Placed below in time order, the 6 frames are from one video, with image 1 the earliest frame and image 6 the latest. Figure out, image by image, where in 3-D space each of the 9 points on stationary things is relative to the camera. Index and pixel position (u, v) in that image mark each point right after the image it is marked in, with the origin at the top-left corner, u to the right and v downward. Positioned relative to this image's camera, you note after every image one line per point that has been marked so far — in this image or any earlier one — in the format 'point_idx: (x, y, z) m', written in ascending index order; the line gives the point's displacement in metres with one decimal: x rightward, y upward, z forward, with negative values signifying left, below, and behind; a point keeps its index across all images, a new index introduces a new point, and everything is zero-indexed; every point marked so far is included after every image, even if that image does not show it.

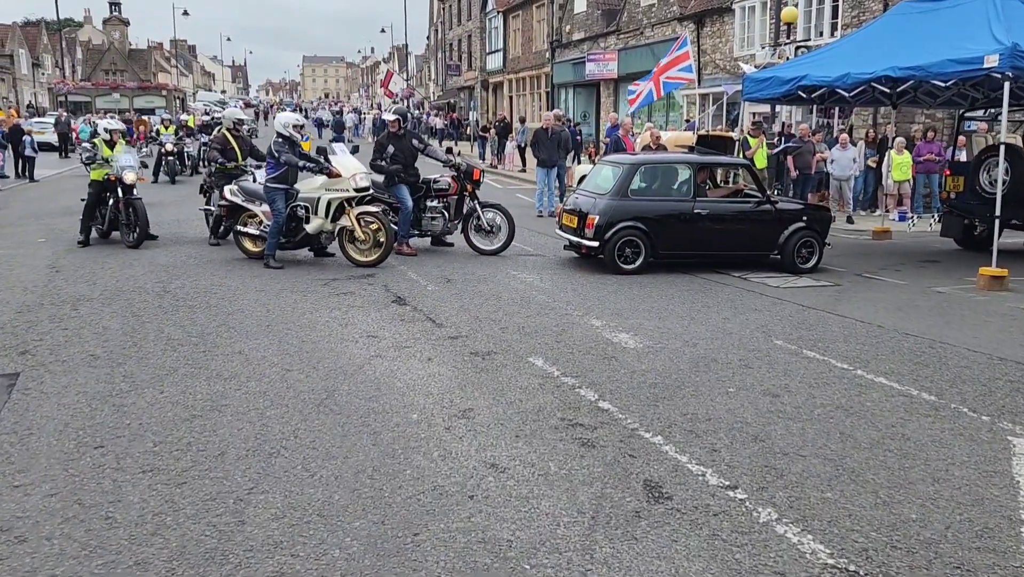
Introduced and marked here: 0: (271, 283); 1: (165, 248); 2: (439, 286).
0: (-2.7, 0.0, +9.4) m
1: (-5.2, +0.6, +12.7) m
2: (-0.8, 0.0, +9.4) m
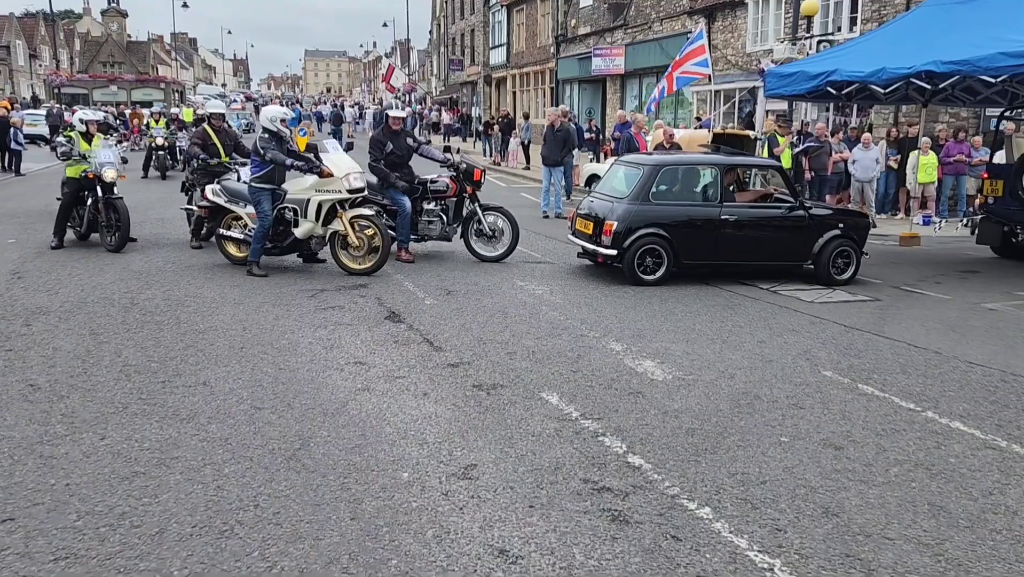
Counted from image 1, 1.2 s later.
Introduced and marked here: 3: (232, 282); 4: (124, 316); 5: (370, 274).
0: (-2.6, -0.1, +8.5) m
1: (-5.2, +0.5, +11.7) m
2: (-0.8, -0.1, +8.5) m
3: (-3.0, 0.0, +9.0) m
4: (-3.5, -0.2, +7.7) m
5: (-1.1, +0.1, +9.4) m
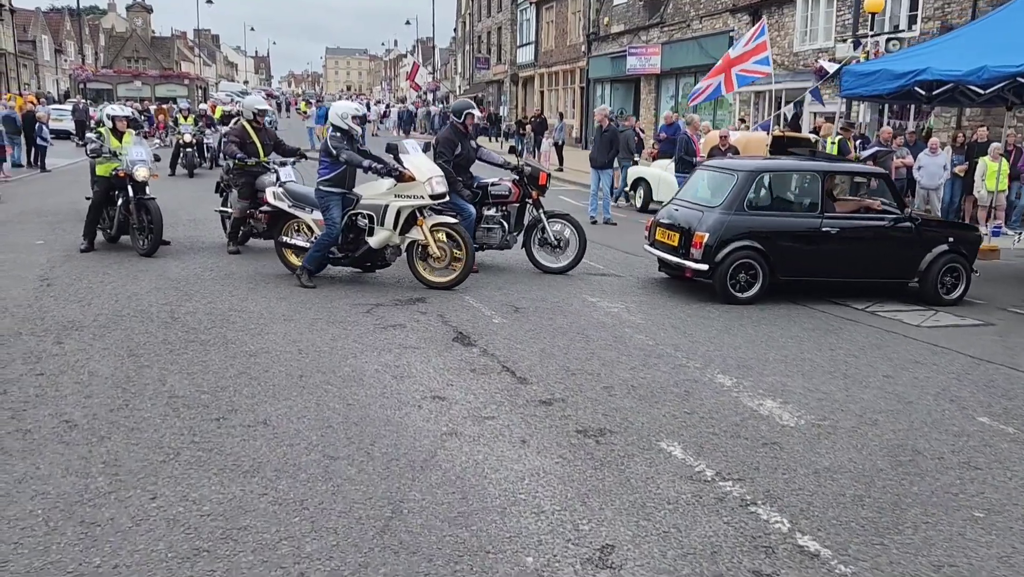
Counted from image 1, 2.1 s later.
0: (-1.9, -0.2, +7.8) m
1: (-4.4, +0.4, +11.0) m
2: (-0.1, -0.3, +7.7) m
3: (-2.3, -0.1, +8.3) m
4: (-2.9, -0.4, +6.9) m
5: (-0.4, 0.0, +8.6) m
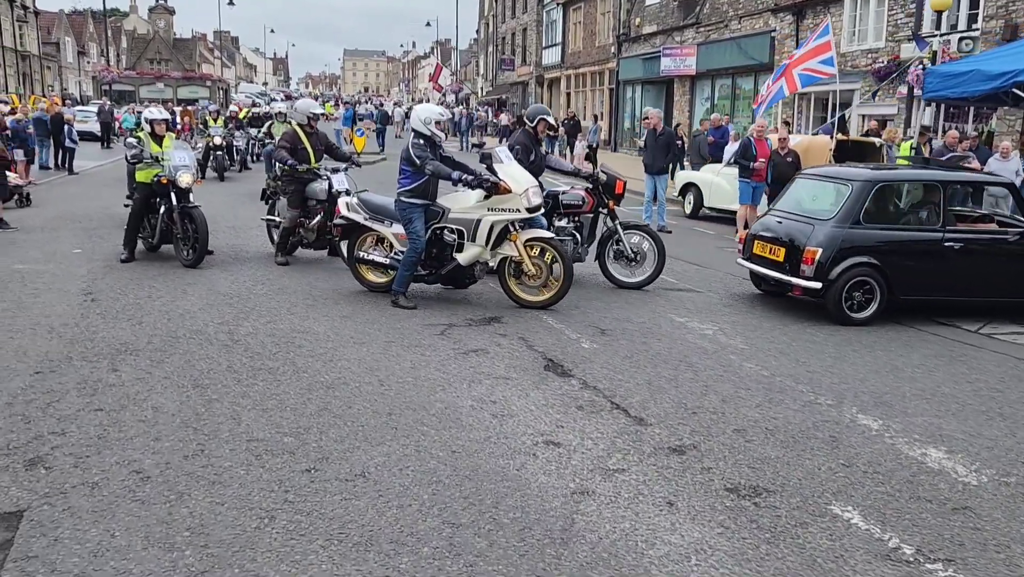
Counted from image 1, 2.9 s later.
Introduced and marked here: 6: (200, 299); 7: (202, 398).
0: (-1.2, -0.4, +7.1) m
1: (-3.6, +0.3, +10.4) m
2: (+0.7, -0.4, +7.0) m
3: (-1.5, -0.2, +7.7) m
4: (-2.1, -0.5, +6.3) m
5: (+0.3, -0.2, +8.0) m
6: (-3.2, -0.1, +8.5) m
7: (-2.0, -0.7, +5.4) m
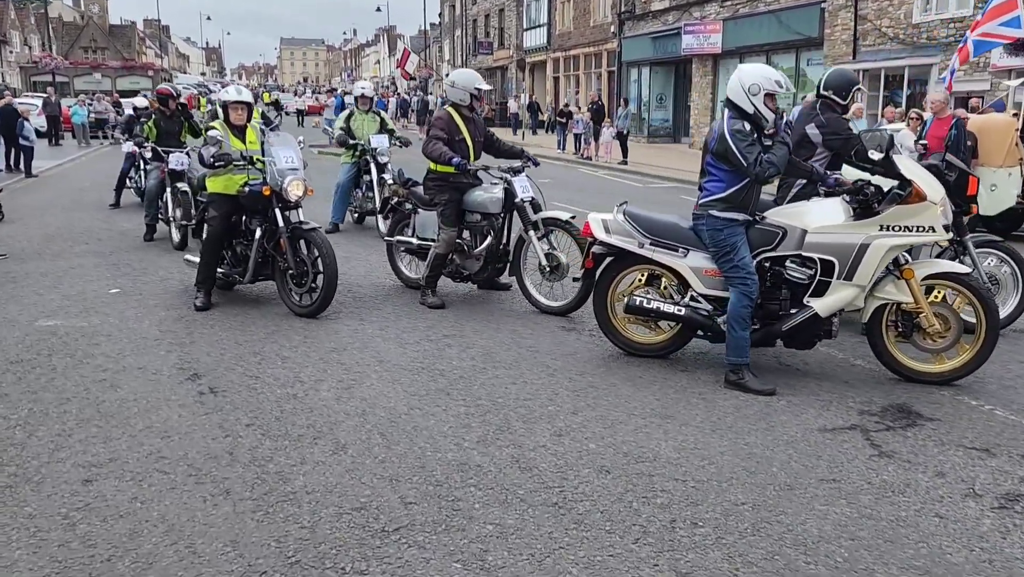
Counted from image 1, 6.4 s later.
0: (+1.3, -0.8, +4.2) m
1: (-1.4, -0.2, +7.3) m
2: (+3.2, -0.8, +4.2) m
3: (+0.9, -0.7, +4.7) m
4: (+0.4, -1.0, +3.3) m
5: (+2.7, -0.6, +5.1) m
6: (-0.8, -0.6, +5.4) m
7: (+0.6, -1.2, +2.4) m
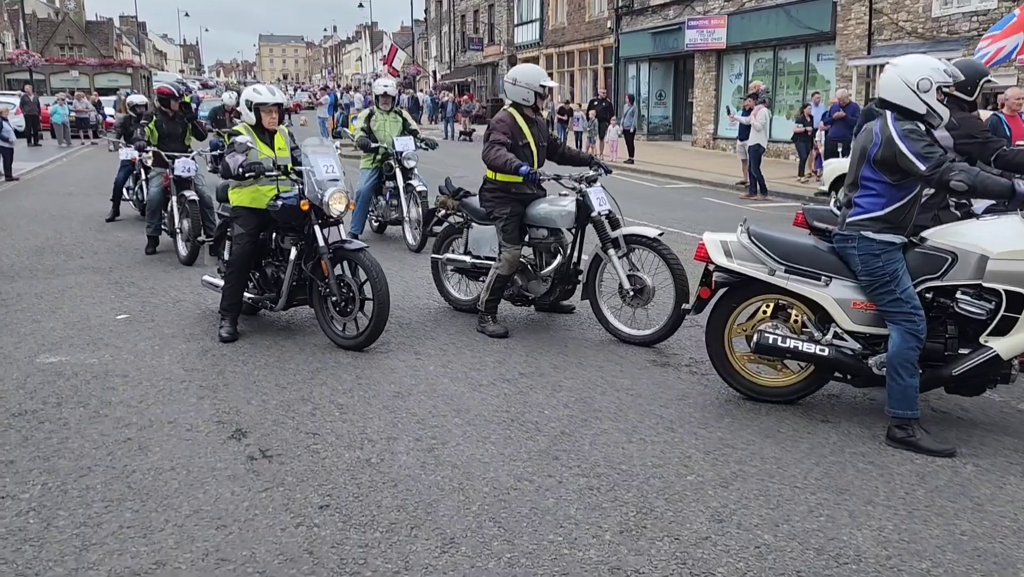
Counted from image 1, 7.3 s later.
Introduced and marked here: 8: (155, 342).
0: (+1.9, -1.0, +3.3) m
1: (-0.8, -0.4, +6.4) m
2: (+3.8, -1.0, +3.3) m
3: (+1.5, -0.9, +3.8) m
4: (+1.0, -1.2, +2.4) m
5: (+3.4, -0.8, +4.3) m
6: (-0.2, -0.8, +4.5) m
7: (+1.3, -1.4, +1.5) m
8: (-2.9, -0.4, +6.7) m
